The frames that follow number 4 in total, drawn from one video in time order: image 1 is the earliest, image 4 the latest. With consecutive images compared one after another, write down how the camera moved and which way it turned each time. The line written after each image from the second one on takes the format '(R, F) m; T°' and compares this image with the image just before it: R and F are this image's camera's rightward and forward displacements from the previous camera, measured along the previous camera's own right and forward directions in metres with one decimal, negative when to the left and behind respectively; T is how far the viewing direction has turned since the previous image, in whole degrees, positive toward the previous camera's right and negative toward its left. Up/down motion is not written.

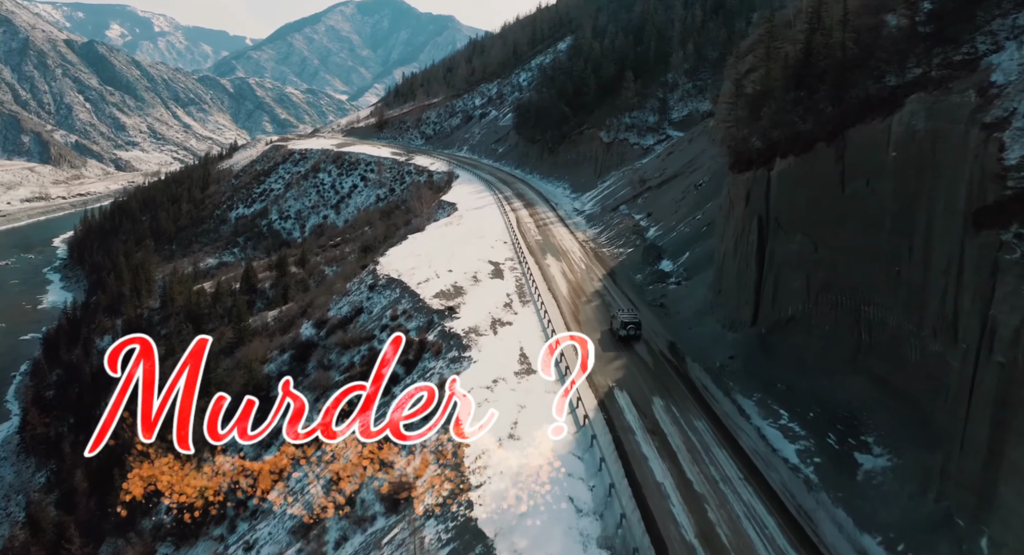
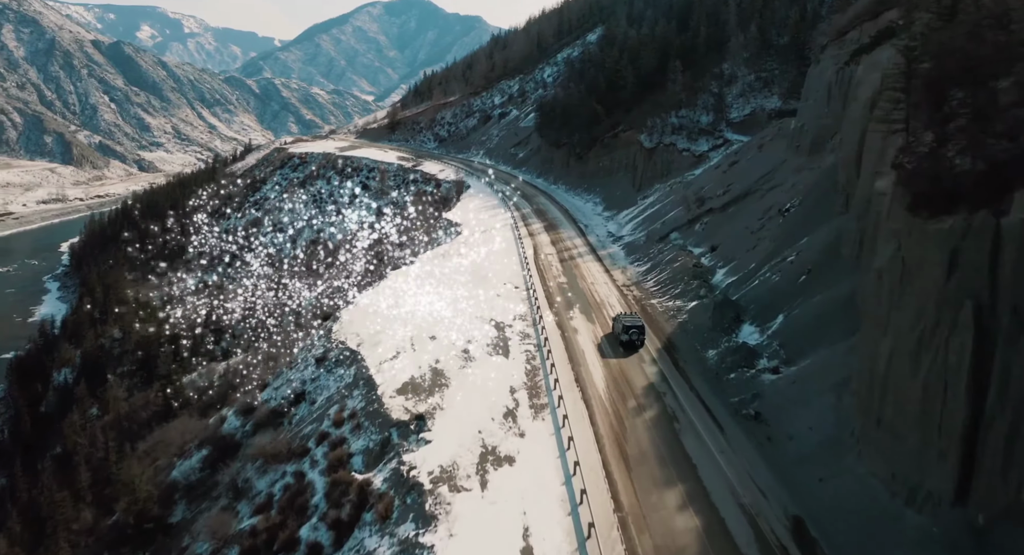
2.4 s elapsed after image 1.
(+0.6, +11.7) m; -2°
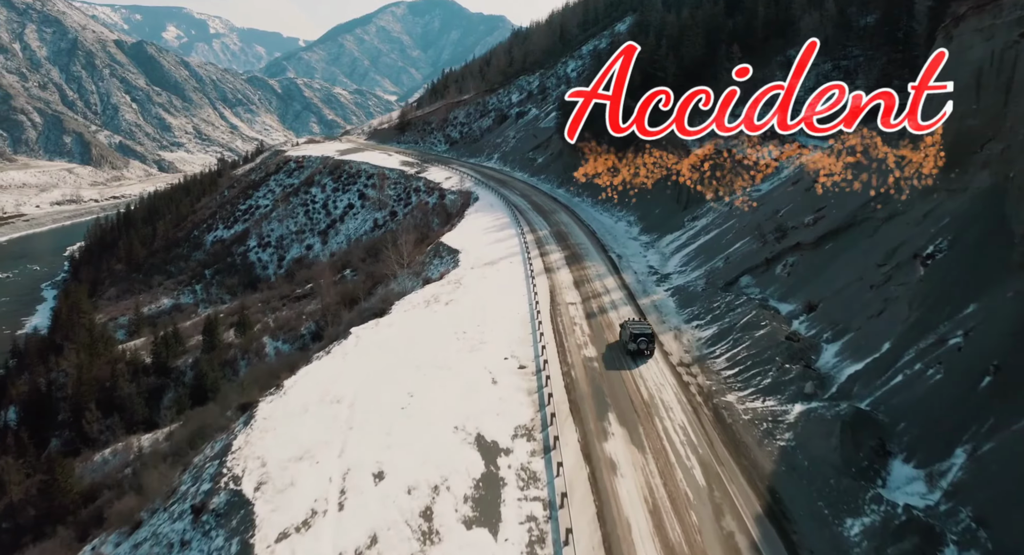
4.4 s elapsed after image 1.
(+0.6, +10.1) m; -2°
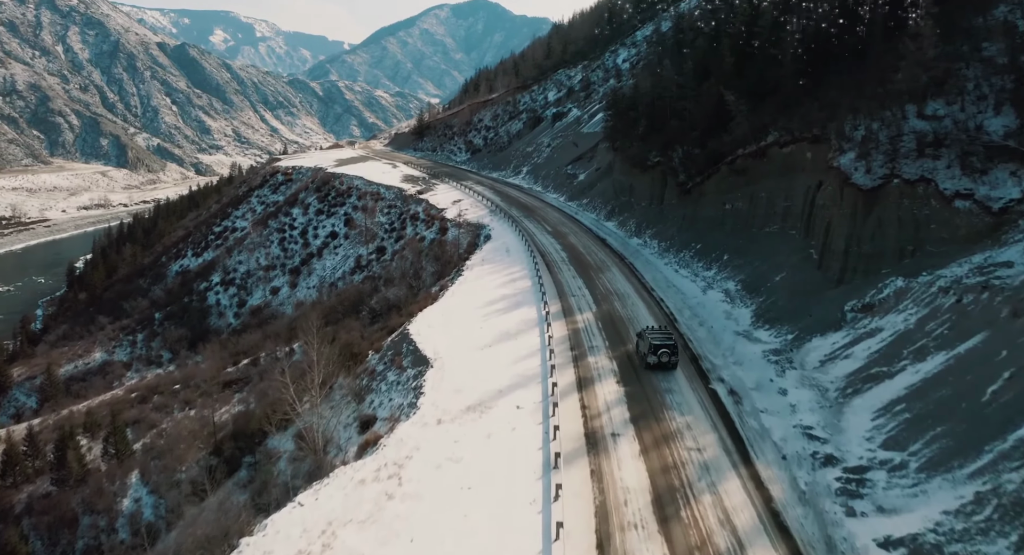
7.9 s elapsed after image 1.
(+0.8, +16.7) m; -4°
